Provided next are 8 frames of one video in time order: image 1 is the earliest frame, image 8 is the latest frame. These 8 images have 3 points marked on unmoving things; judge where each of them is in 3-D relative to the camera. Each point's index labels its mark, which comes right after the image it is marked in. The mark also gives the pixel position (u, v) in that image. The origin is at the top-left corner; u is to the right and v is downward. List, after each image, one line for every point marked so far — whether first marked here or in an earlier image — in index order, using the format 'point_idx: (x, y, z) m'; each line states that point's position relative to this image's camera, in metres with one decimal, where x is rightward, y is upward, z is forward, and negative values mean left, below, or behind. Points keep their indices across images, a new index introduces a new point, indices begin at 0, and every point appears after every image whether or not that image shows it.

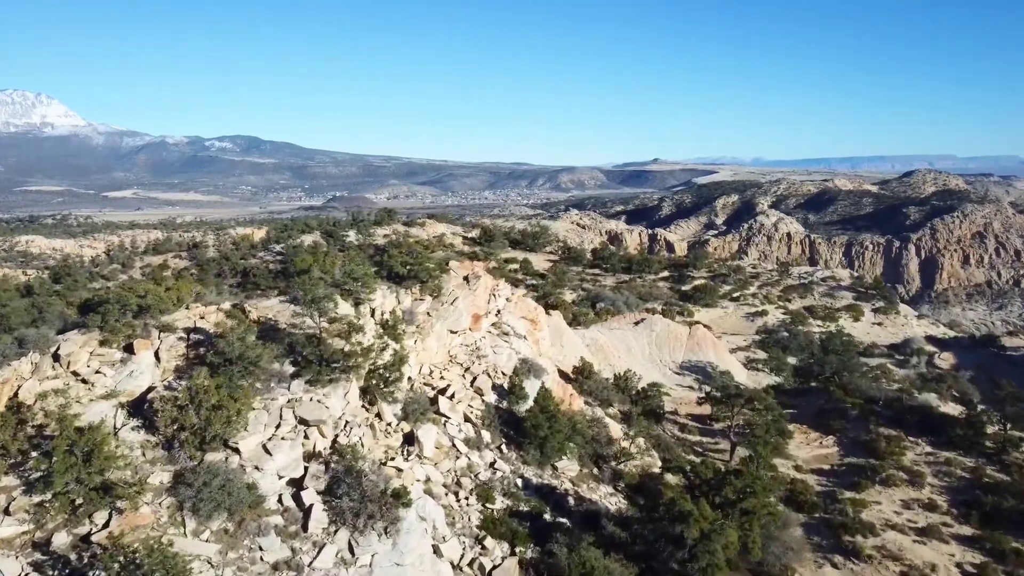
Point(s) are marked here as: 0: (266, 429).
0: (-5.1, -2.9, +16.7) m
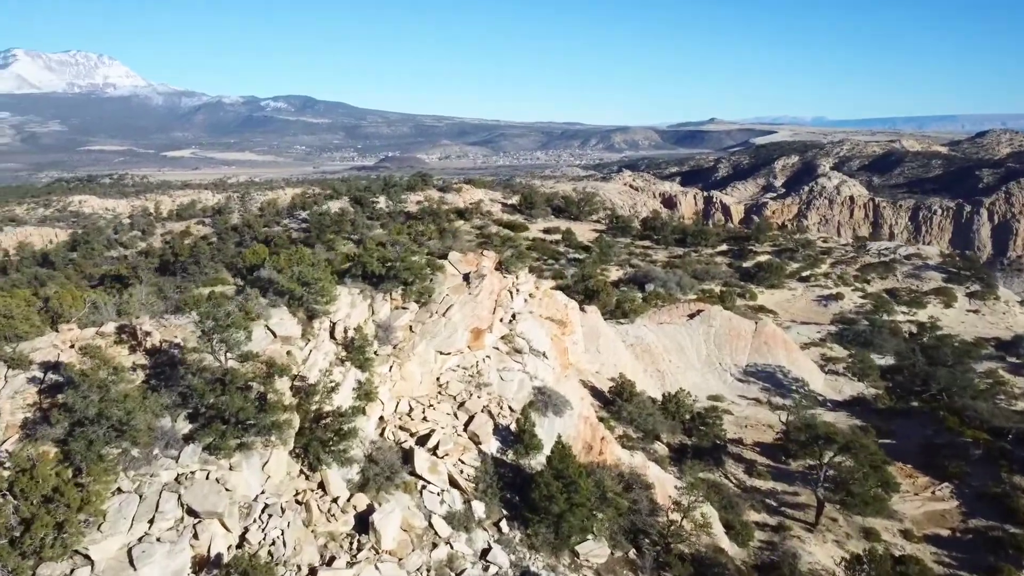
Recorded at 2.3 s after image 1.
0: (-5.2, -3.3, +11.1) m
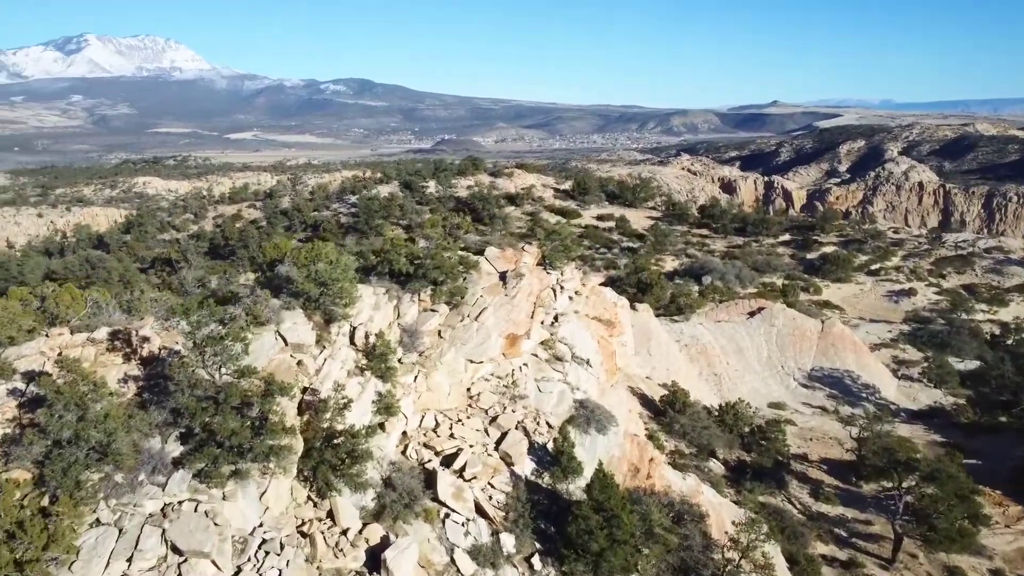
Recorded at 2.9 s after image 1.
0: (-4.9, -3.4, +9.8) m
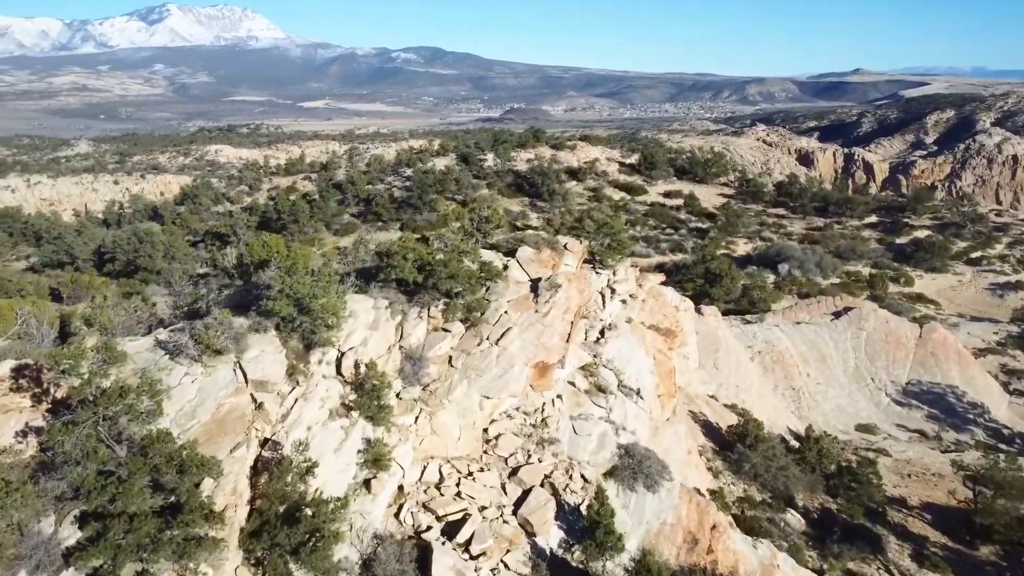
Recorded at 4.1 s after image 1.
0: (-5.0, -3.7, +7.1) m
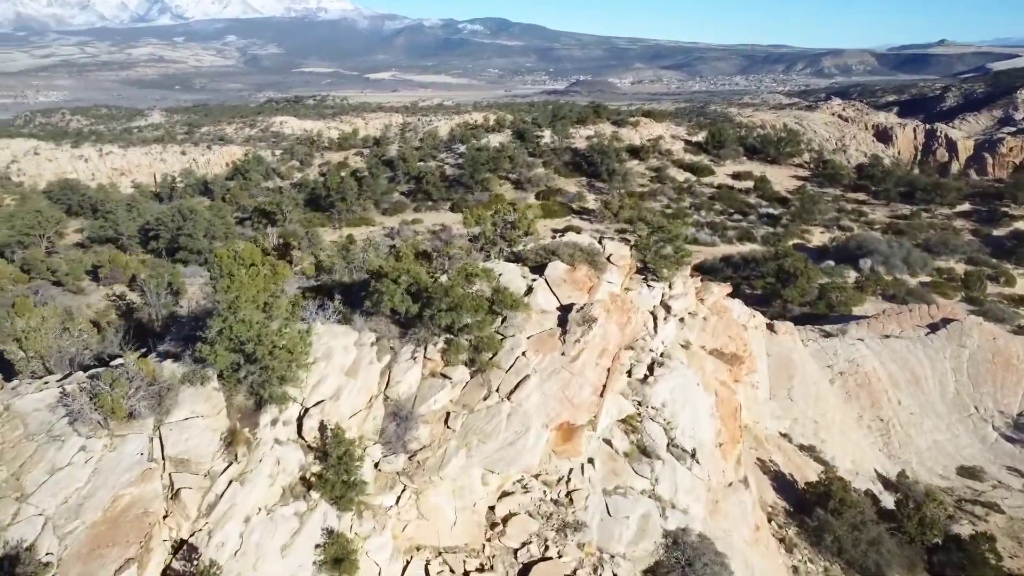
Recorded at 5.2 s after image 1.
0: (-5.3, -4.3, +4.7) m
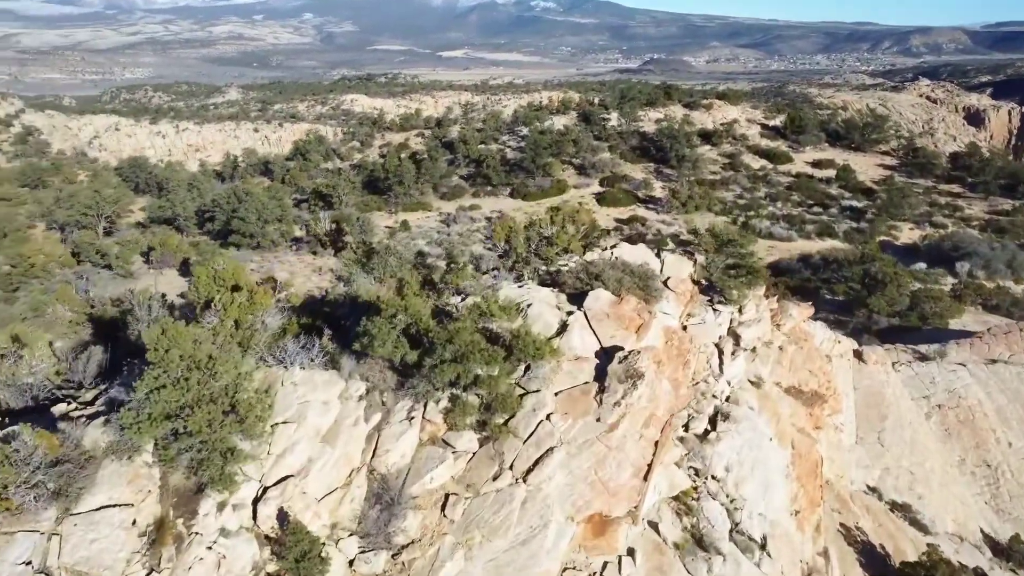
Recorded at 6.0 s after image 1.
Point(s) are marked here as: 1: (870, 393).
0: (-5.6, -4.7, +3.1) m
1: (+6.8, -2.0, +15.4) m
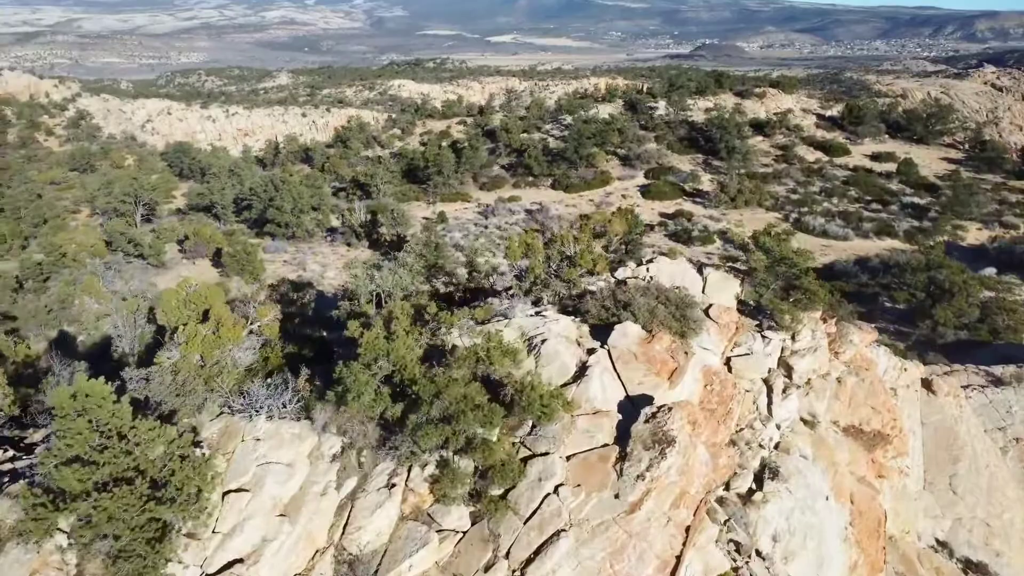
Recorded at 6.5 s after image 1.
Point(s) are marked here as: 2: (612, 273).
0: (-5.9, -5.1, +2.1) m
1: (+7.2, -2.4, +13.6) m
2: (+1.5, +0.3, +10.9) m
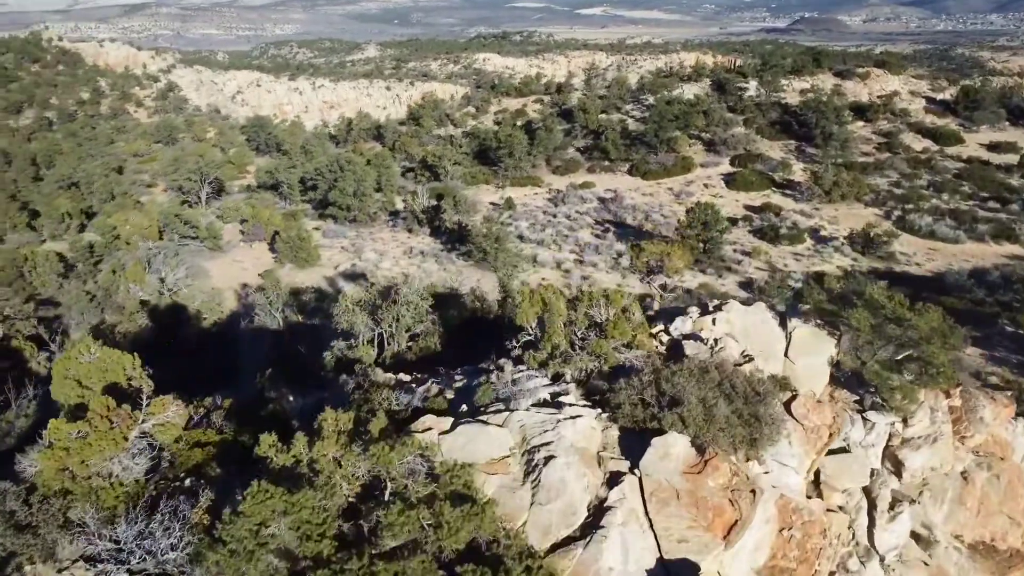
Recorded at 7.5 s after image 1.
0: (-6.7, -5.8, +0.4) m
1: (+7.6, -3.2, +10.4) m
2: (+1.7, -0.4, +8.2) m
